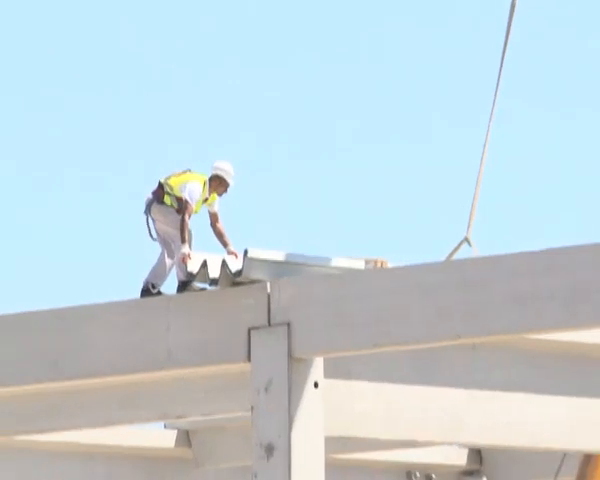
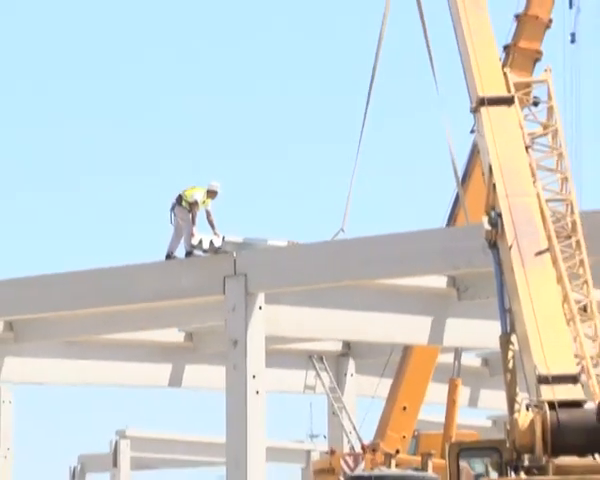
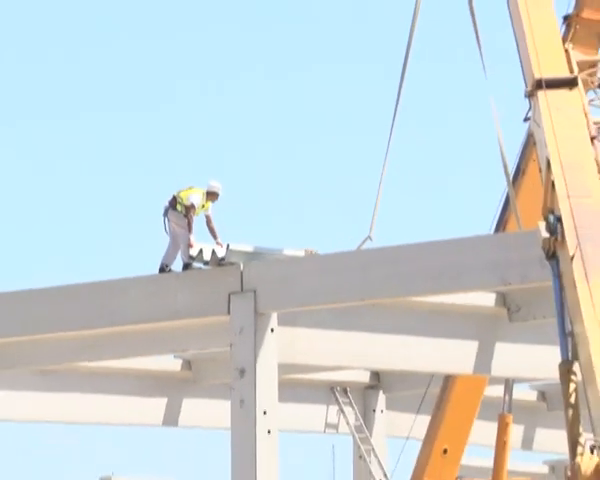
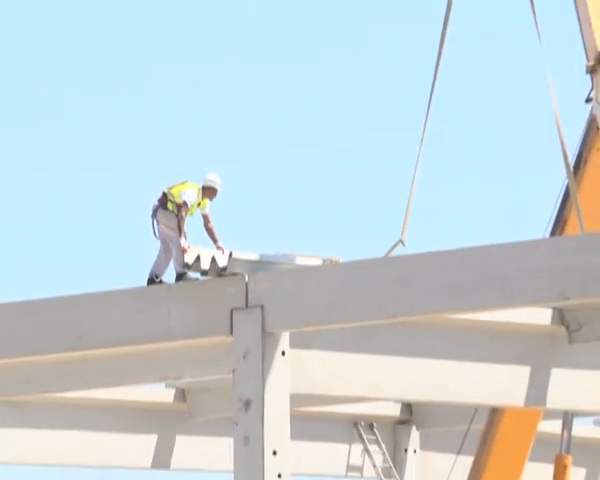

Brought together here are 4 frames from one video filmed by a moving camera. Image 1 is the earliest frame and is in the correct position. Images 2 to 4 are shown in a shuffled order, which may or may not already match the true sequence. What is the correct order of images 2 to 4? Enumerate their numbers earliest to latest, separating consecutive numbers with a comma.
4, 3, 2
